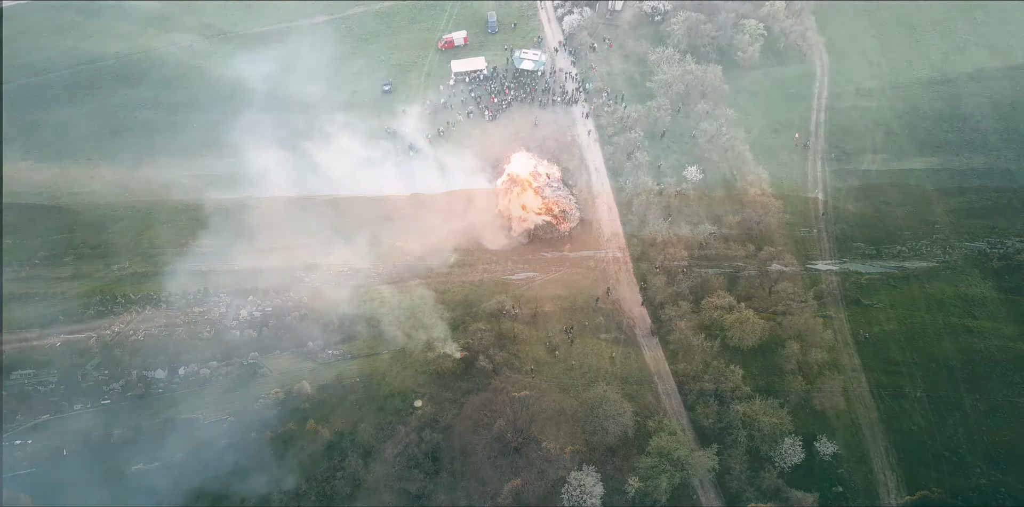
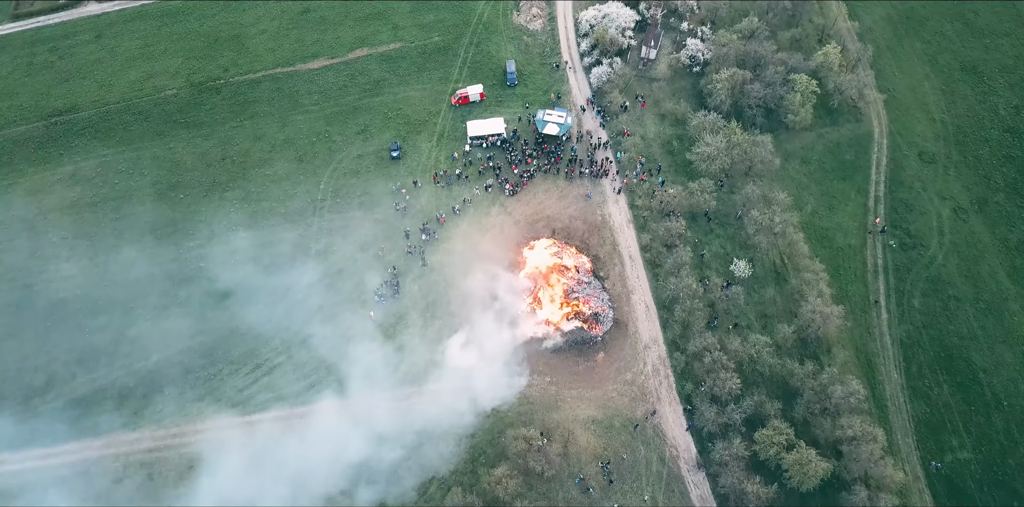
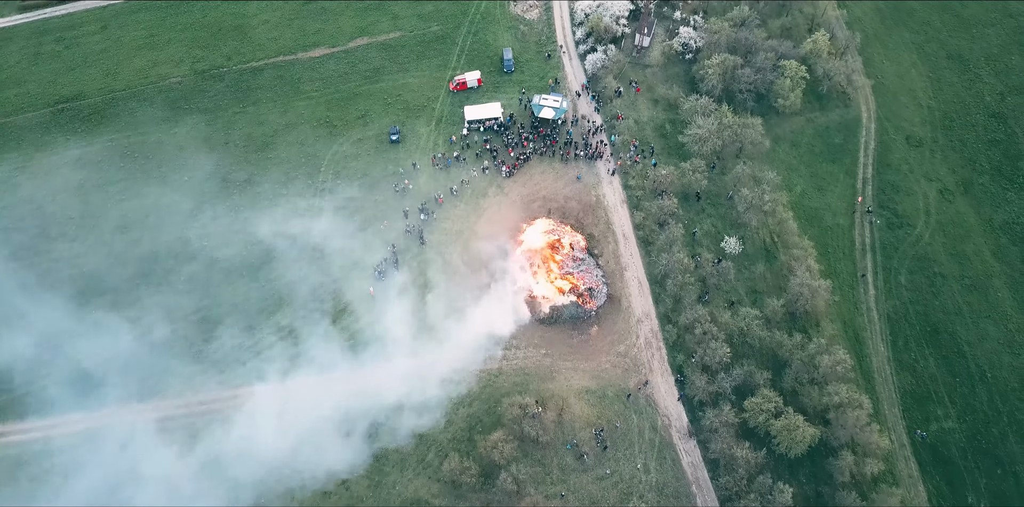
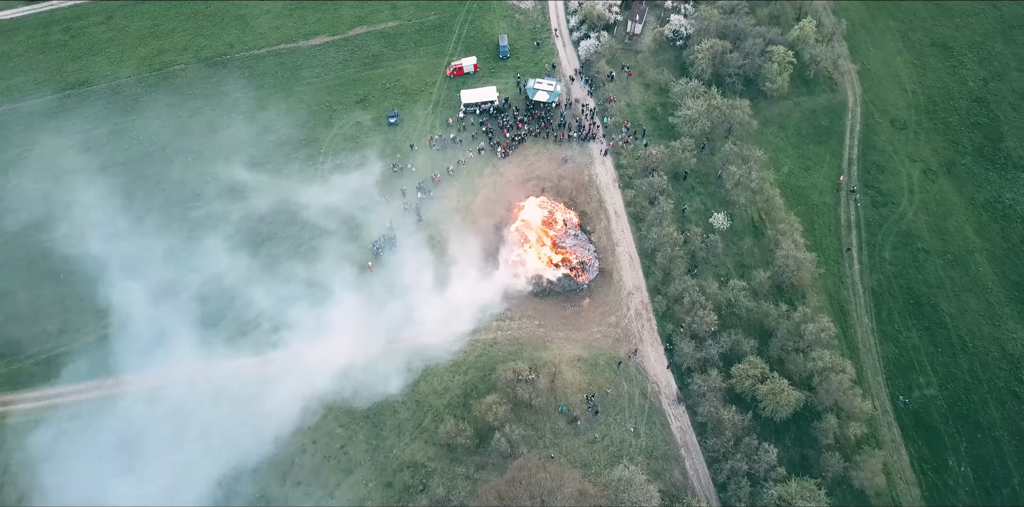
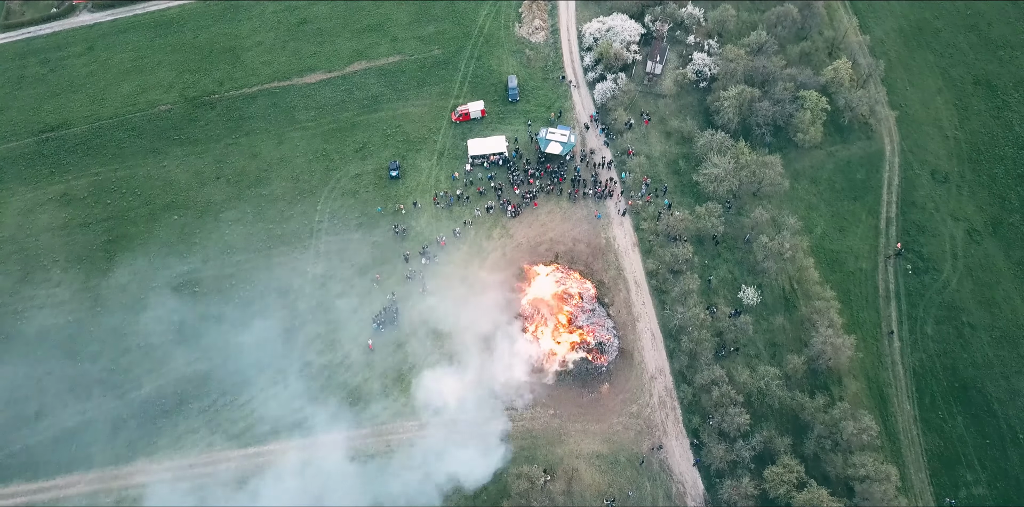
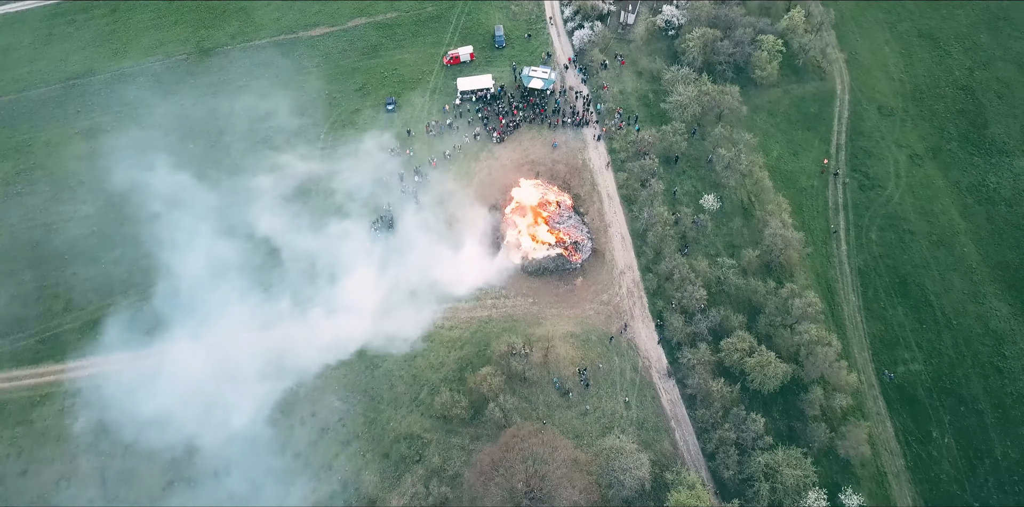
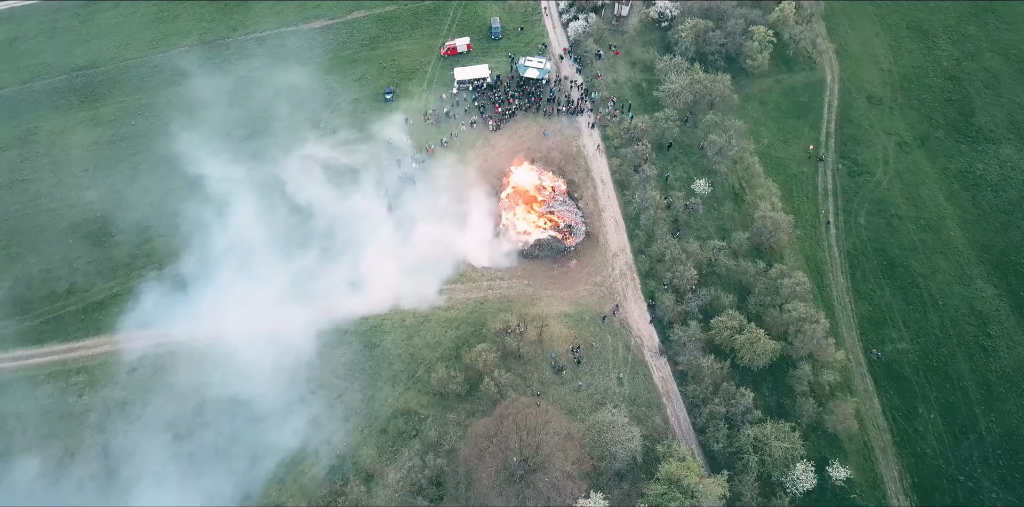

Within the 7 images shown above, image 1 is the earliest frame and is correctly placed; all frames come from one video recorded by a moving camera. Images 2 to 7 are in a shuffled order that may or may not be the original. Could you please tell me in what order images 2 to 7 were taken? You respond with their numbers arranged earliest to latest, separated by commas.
7, 6, 4, 3, 2, 5
